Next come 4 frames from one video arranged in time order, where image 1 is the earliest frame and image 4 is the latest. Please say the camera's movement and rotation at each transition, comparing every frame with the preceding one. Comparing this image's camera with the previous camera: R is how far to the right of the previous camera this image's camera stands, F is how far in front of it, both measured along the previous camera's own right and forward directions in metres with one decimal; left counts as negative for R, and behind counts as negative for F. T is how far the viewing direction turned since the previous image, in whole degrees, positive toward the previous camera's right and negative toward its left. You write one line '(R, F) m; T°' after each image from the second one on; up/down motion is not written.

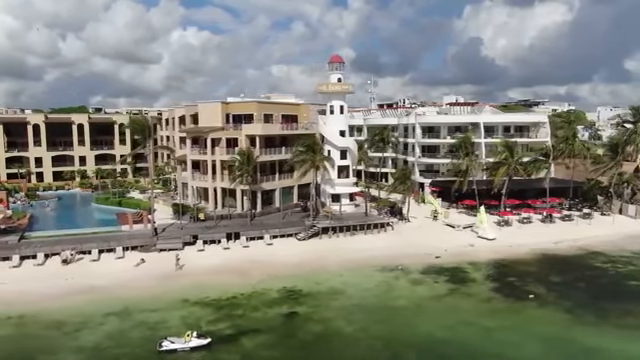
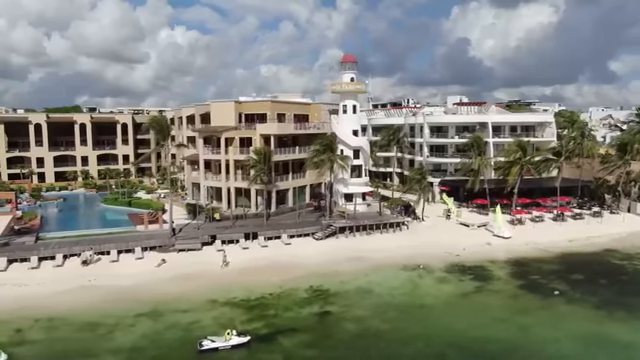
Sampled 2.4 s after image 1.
(-3.0, +0.1) m; +1°
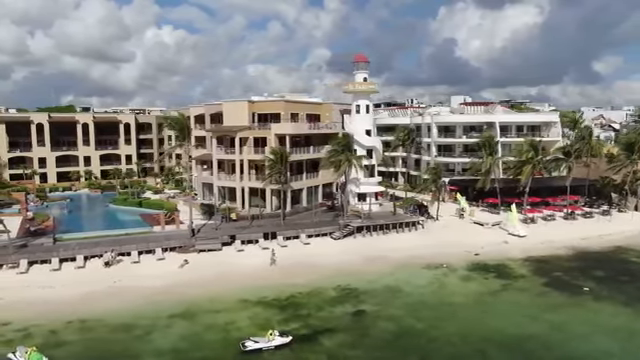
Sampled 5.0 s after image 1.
(-3.1, 0.0) m; +1°
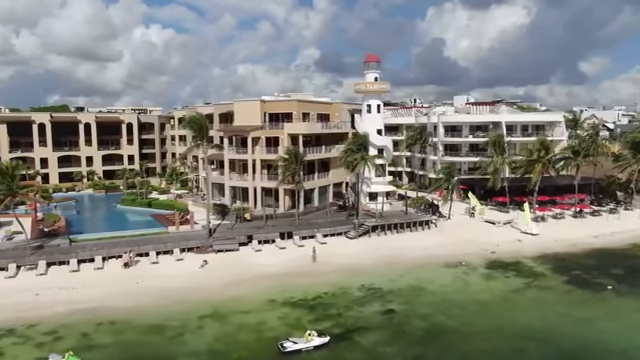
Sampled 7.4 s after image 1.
(-2.7, 0.0) m; +1°
